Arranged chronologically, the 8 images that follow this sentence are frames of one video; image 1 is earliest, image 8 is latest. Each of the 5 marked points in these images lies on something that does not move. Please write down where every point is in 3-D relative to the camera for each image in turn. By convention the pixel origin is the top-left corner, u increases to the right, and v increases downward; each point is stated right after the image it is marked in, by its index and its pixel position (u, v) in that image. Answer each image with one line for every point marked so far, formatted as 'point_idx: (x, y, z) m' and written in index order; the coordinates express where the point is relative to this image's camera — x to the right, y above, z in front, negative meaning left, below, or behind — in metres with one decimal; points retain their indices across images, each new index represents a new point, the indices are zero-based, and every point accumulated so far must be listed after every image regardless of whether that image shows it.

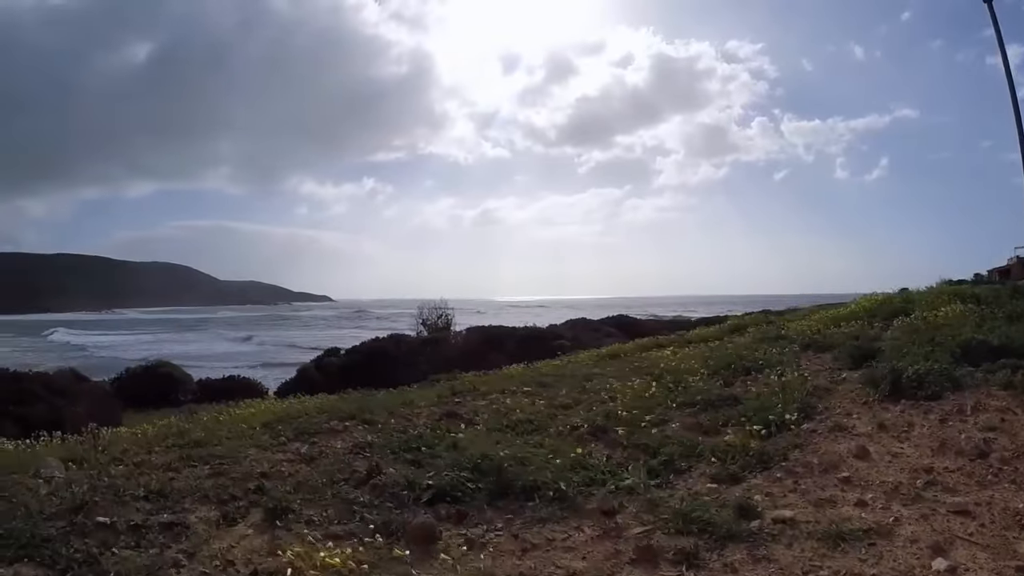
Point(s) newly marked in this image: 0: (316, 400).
0: (-4.5, -2.6, +15.5) m
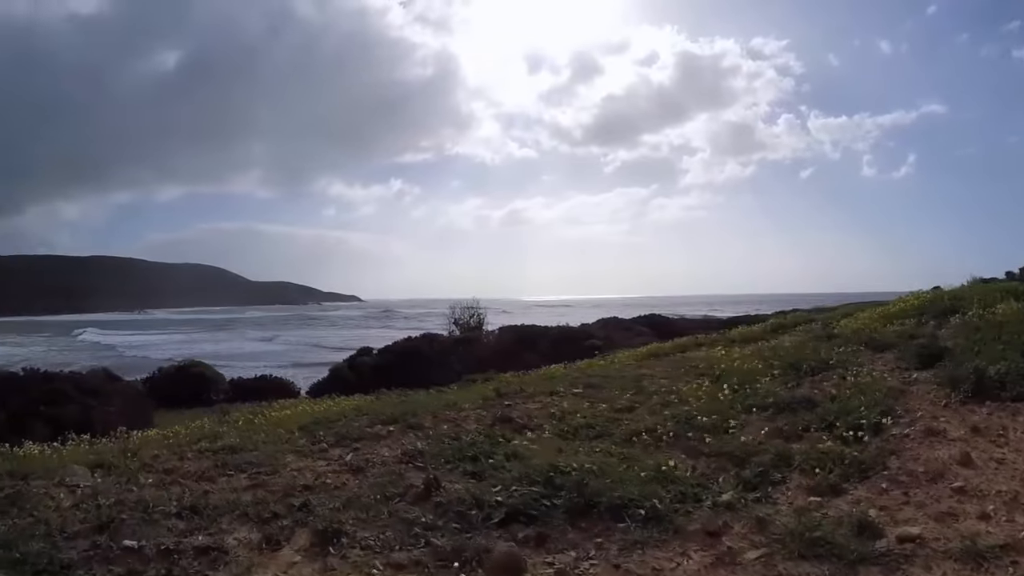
0: (-3.5, -2.5, +14.8) m
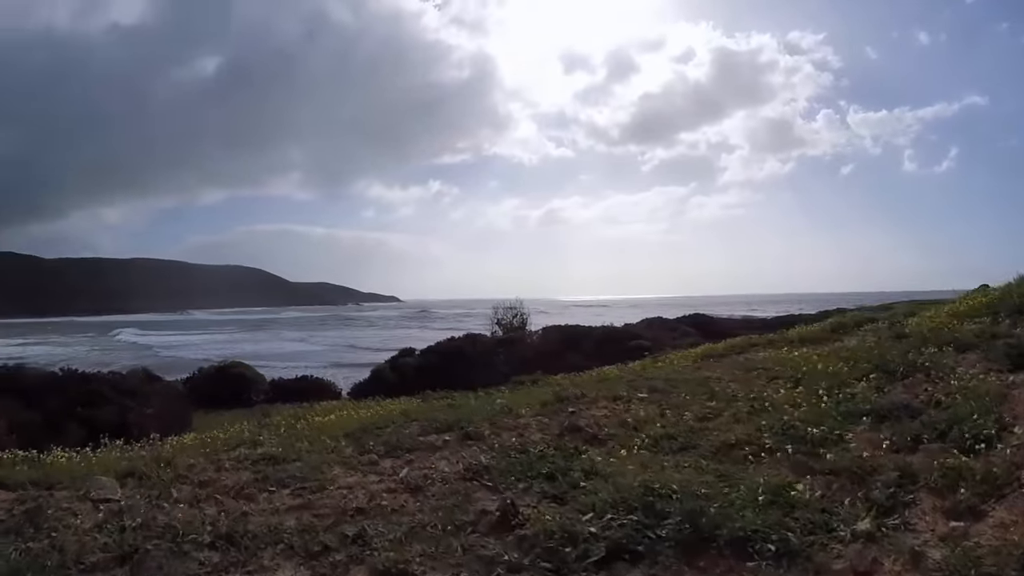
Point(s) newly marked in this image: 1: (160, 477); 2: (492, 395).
0: (-2.4, -2.4, +14.0) m
1: (-4.0, -2.2, +7.8) m
2: (-0.4, -2.5, +15.3) m
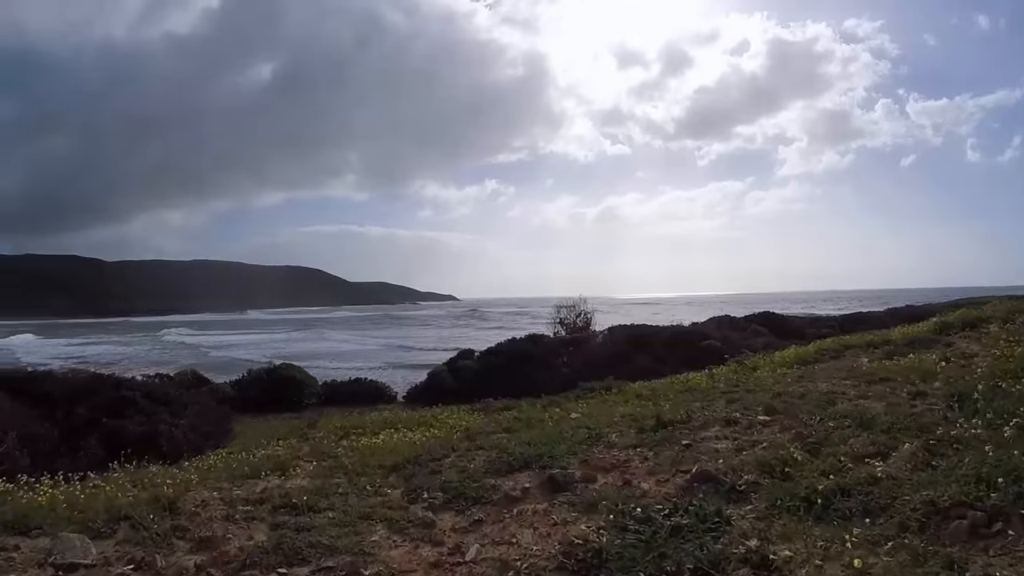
0: (-1.0, -2.3, +12.0) m
1: (-3.2, -2.1, +6.0) m
2: (+1.0, -2.4, +13.2) m
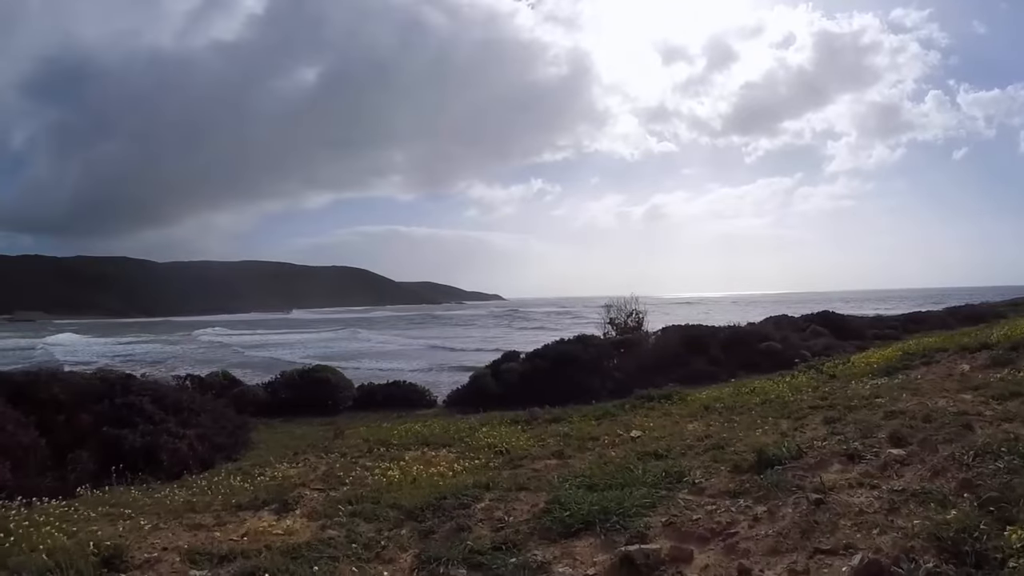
0: (-0.3, -2.3, +10.2) m
1: (-2.8, -2.0, +4.3) m
2: (+1.8, -2.3, +11.2) m
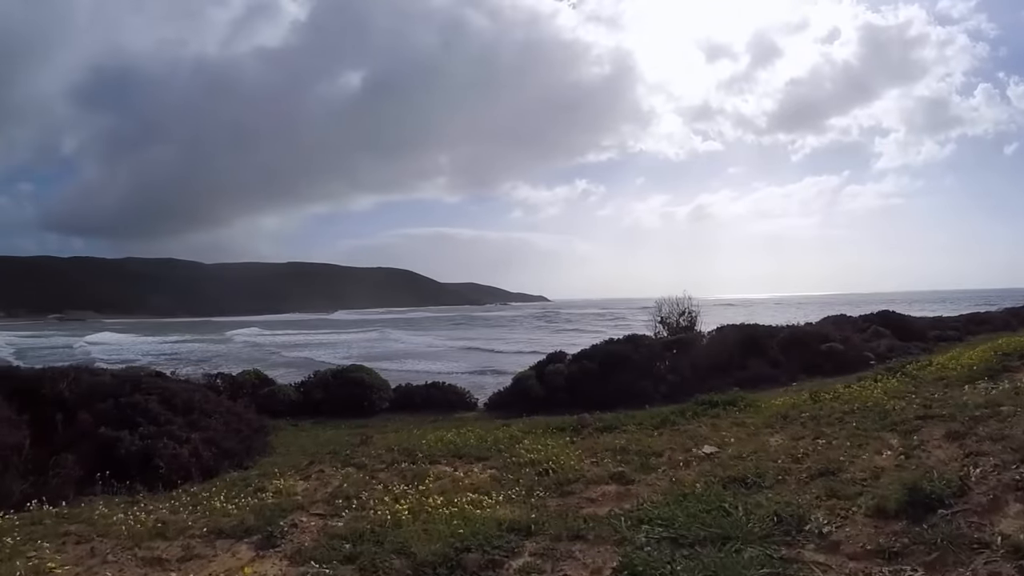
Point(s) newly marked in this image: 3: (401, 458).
0: (+0.3, -2.1, +8.5) m
1: (-2.6, -1.9, +2.8) m
2: (+2.5, -2.1, +9.5) m
3: (-1.6, -2.4, +9.6) m
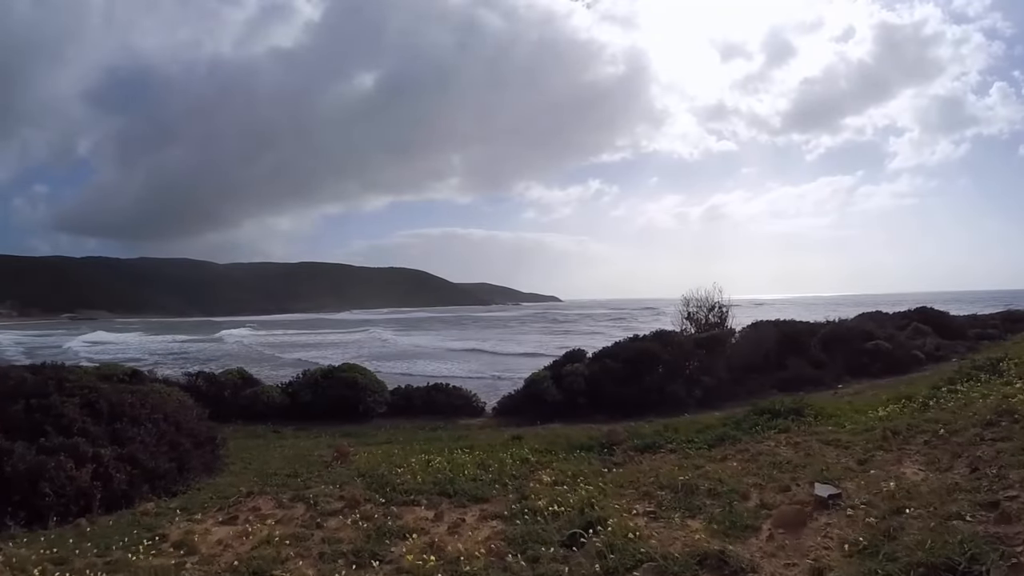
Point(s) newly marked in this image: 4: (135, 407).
0: (+0.4, -1.7, +5.7) m
1: (-2.6, -1.5, 0.0) m
2: (+2.6, -1.8, +6.5) m
3: (-1.5, -2.1, +6.8) m
4: (-5.7, -1.9, +10.3) m
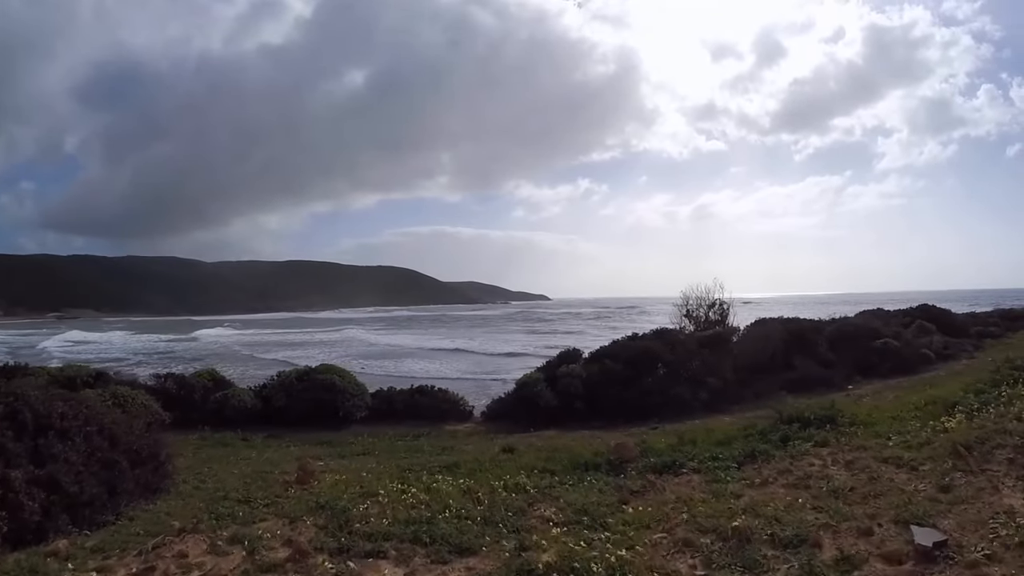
0: (+0.4, -1.6, +4.1) m
1: (-2.6, -1.4, -1.6) m
2: (+2.6, -1.6, +5.0) m
3: (-1.5, -1.9, +5.2) m
4: (-5.8, -1.8, +8.7) m
